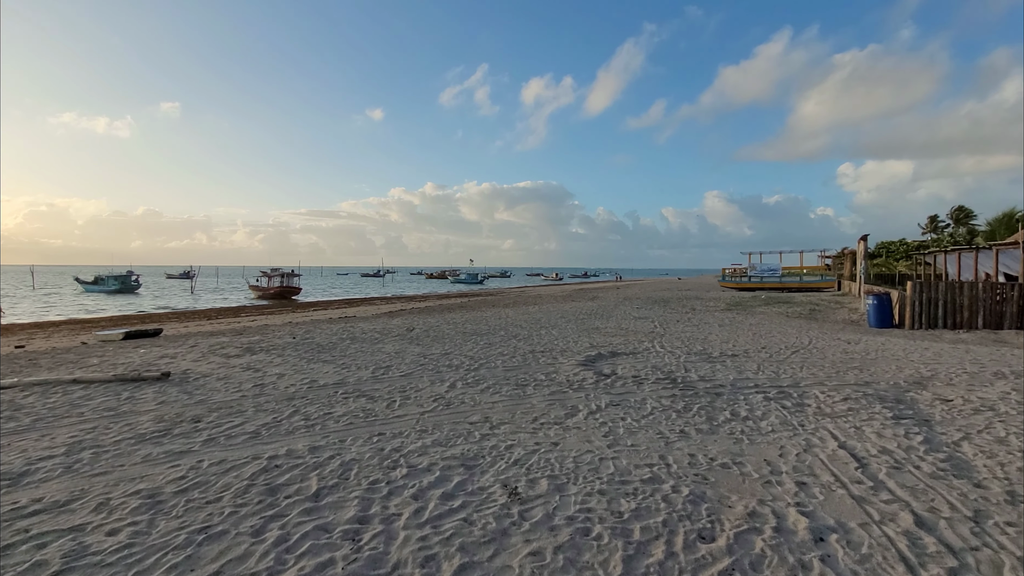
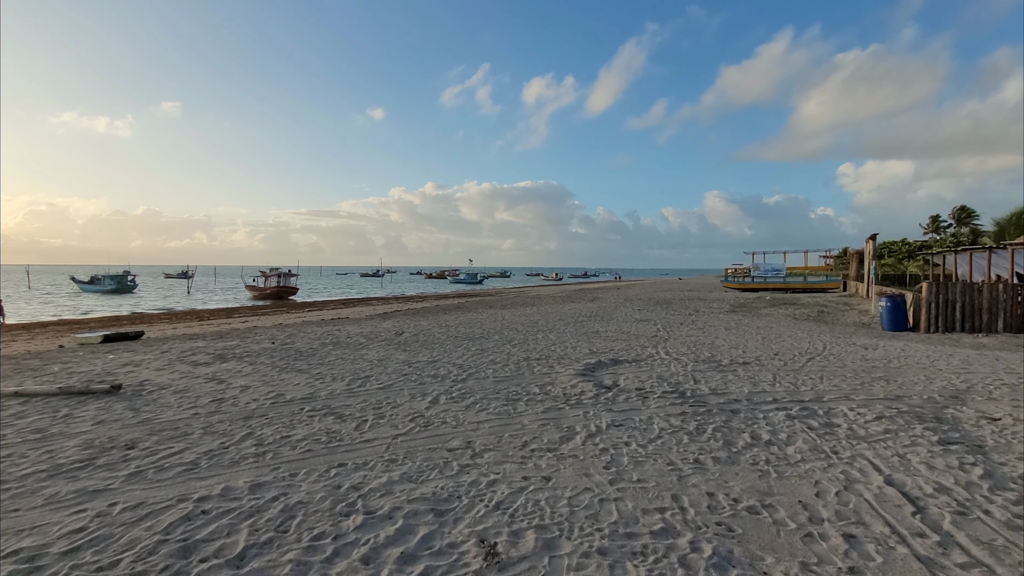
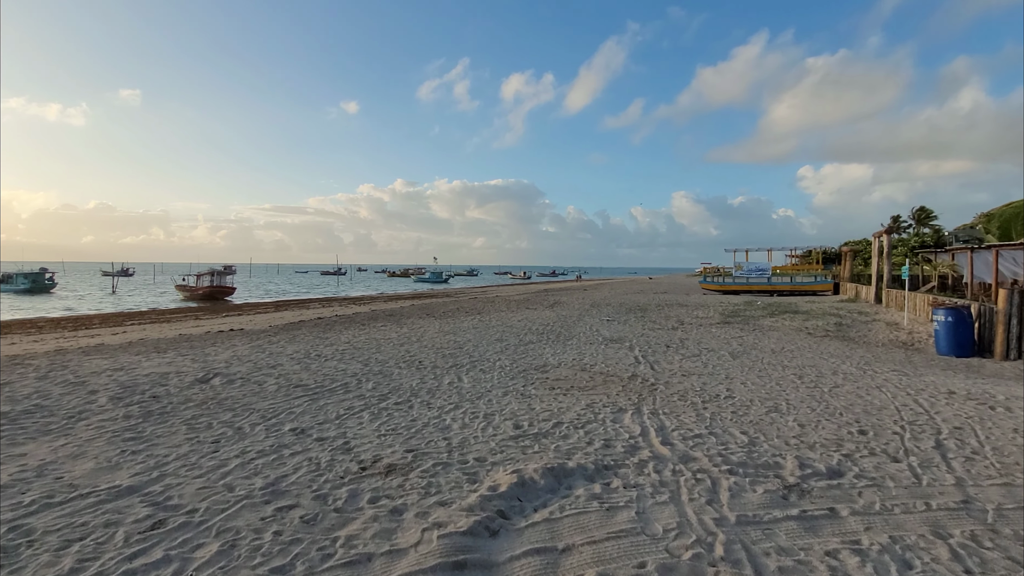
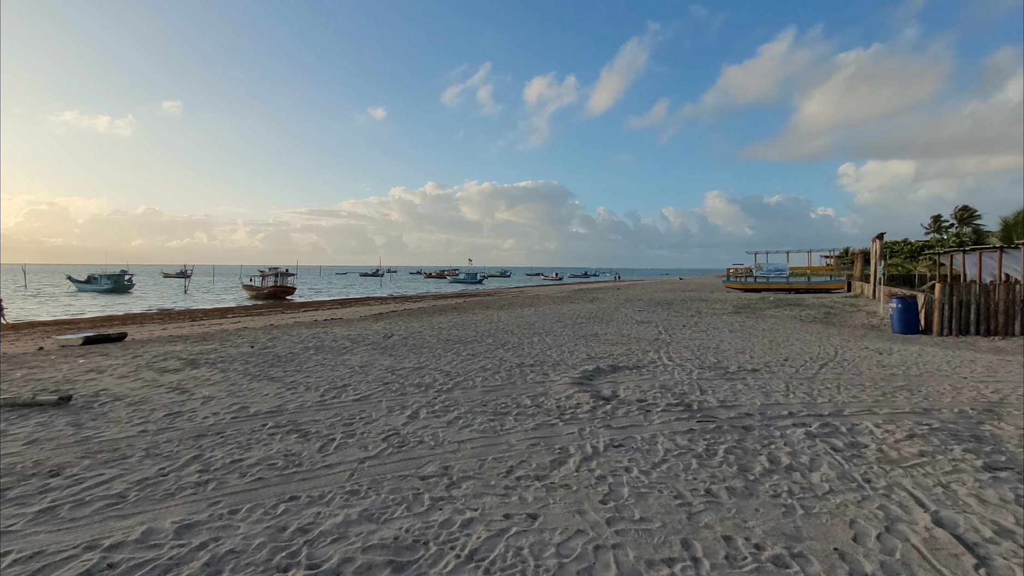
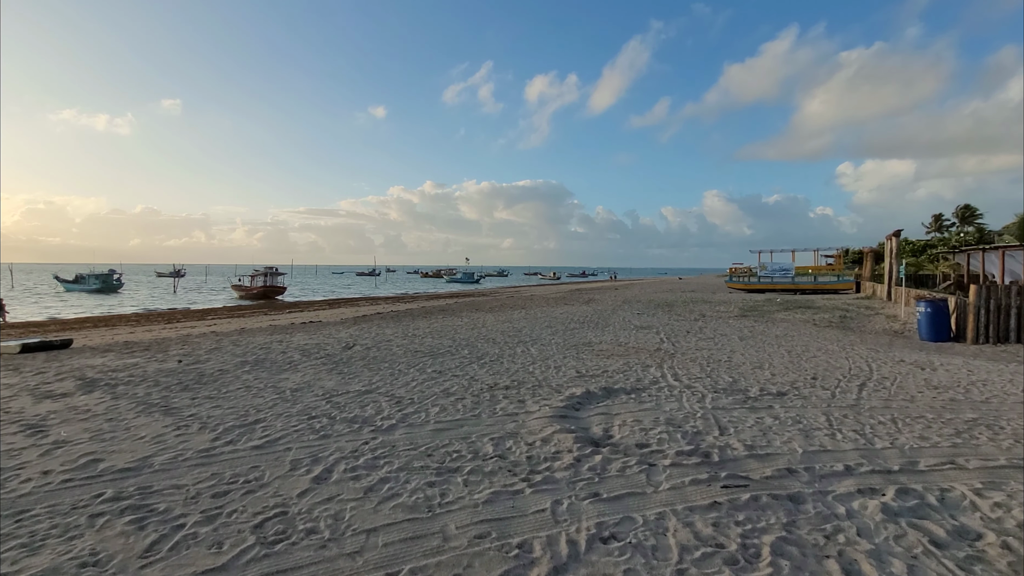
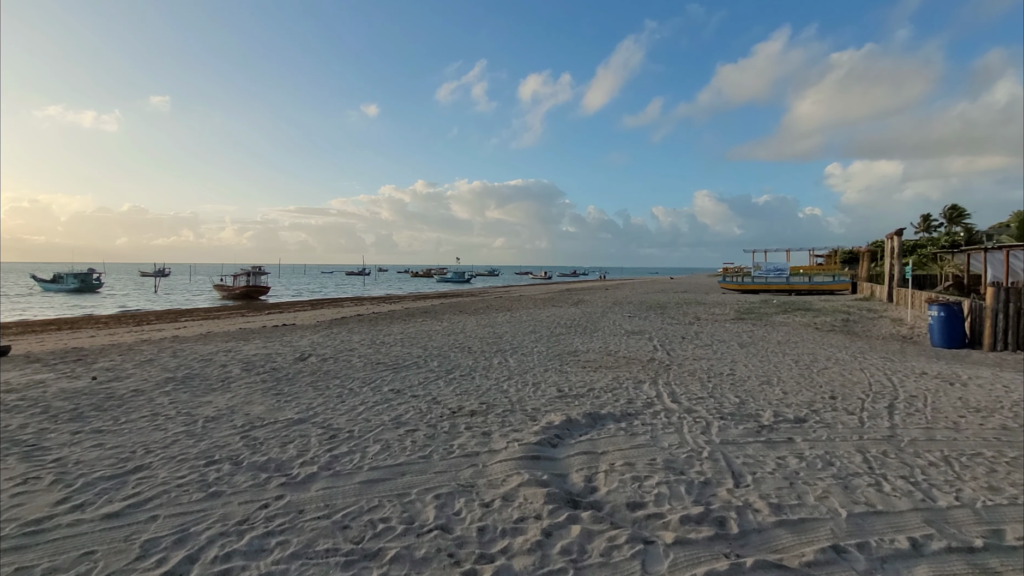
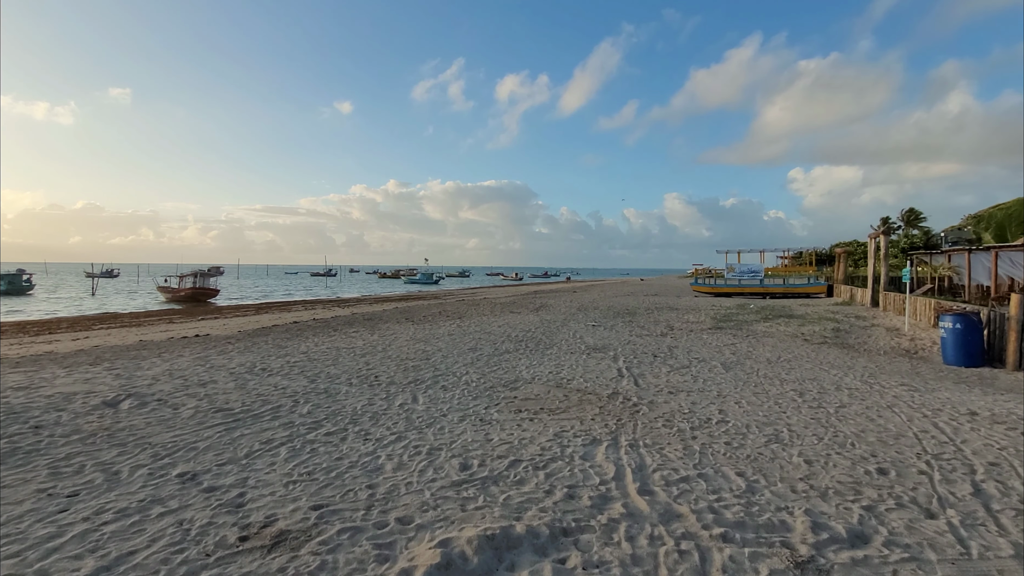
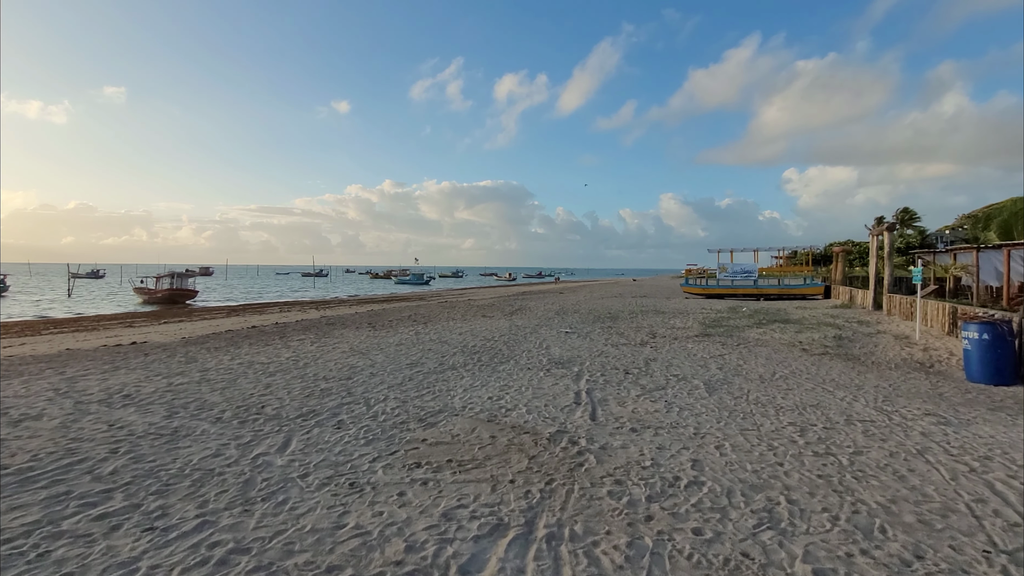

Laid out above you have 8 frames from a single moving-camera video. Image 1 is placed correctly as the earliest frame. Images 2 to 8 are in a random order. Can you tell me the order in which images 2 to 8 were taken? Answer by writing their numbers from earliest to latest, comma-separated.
2, 4, 5, 6, 3, 7, 8
